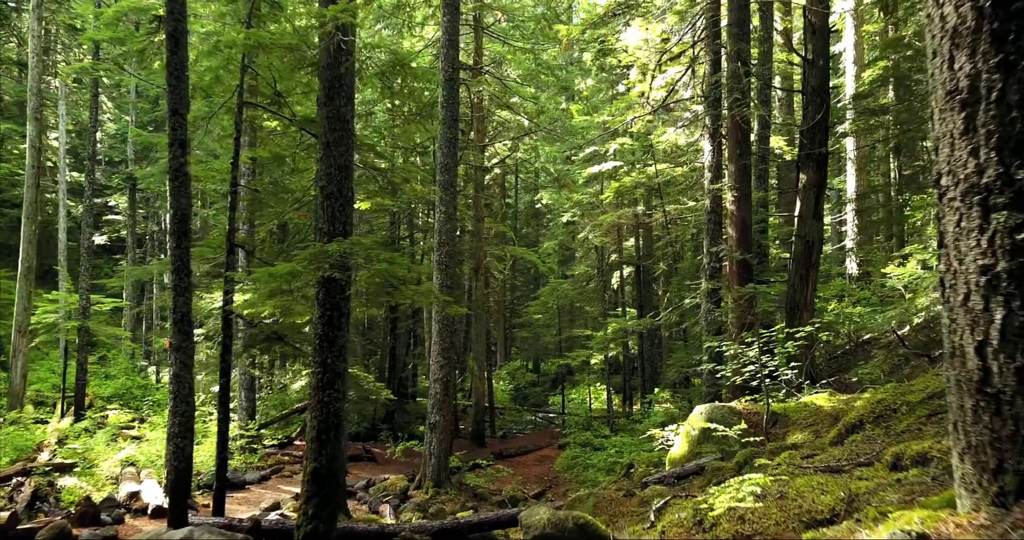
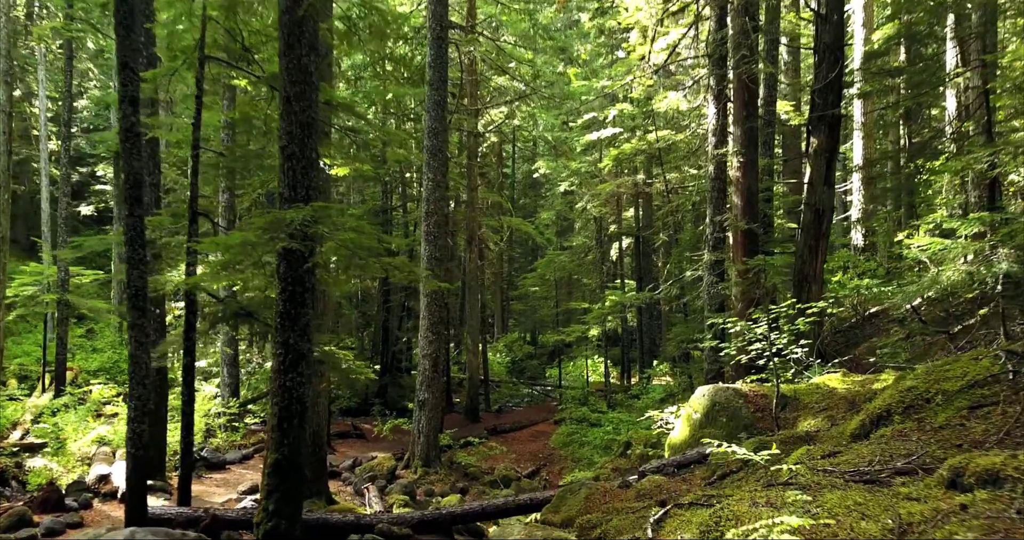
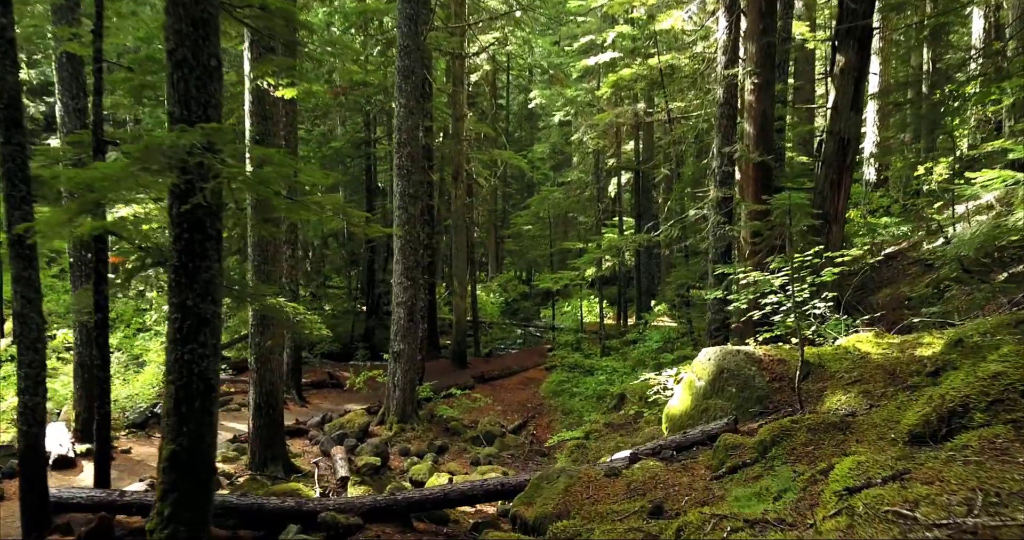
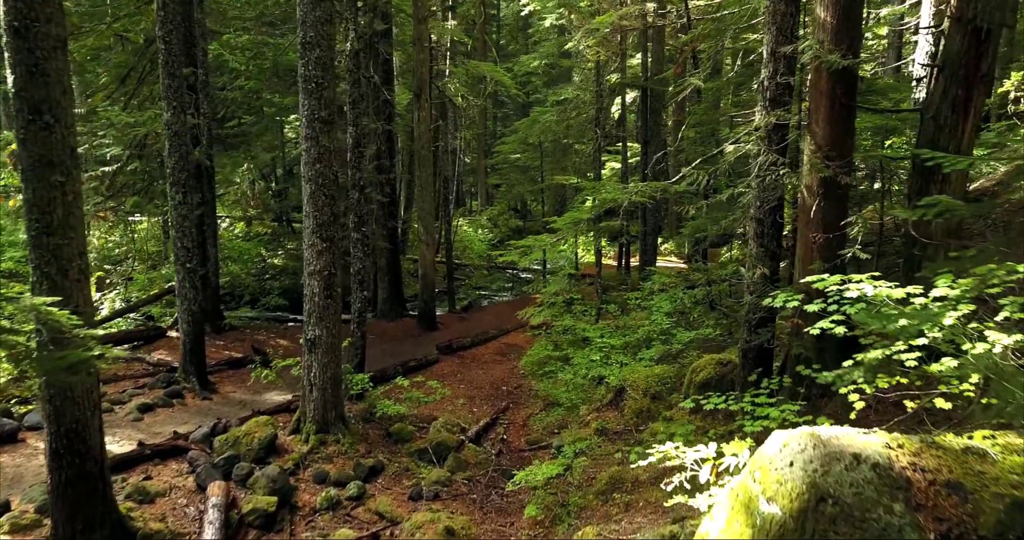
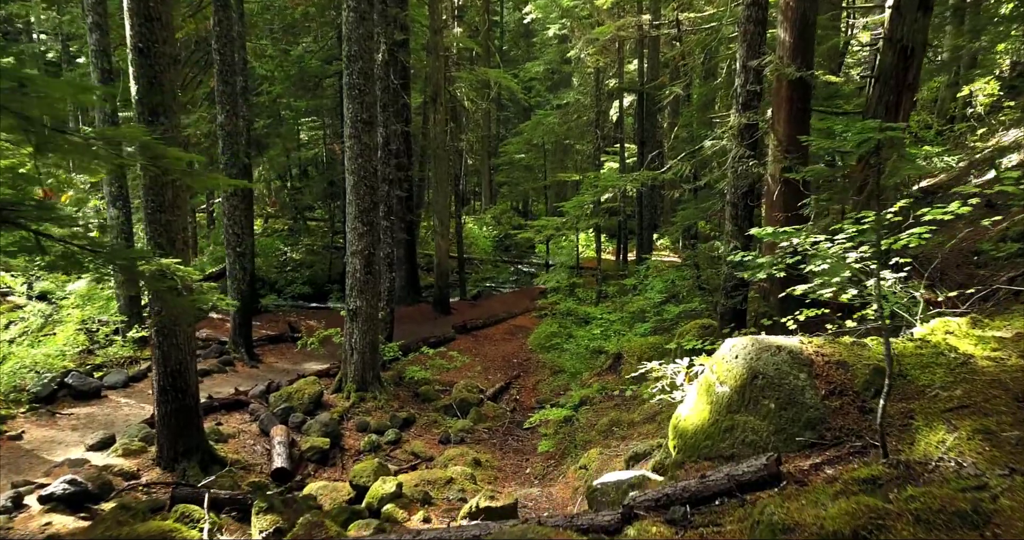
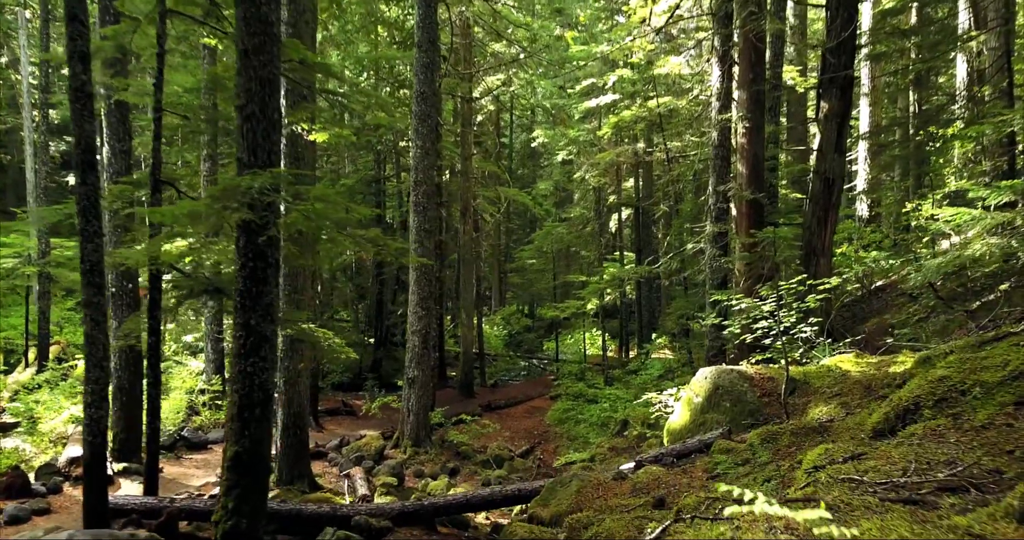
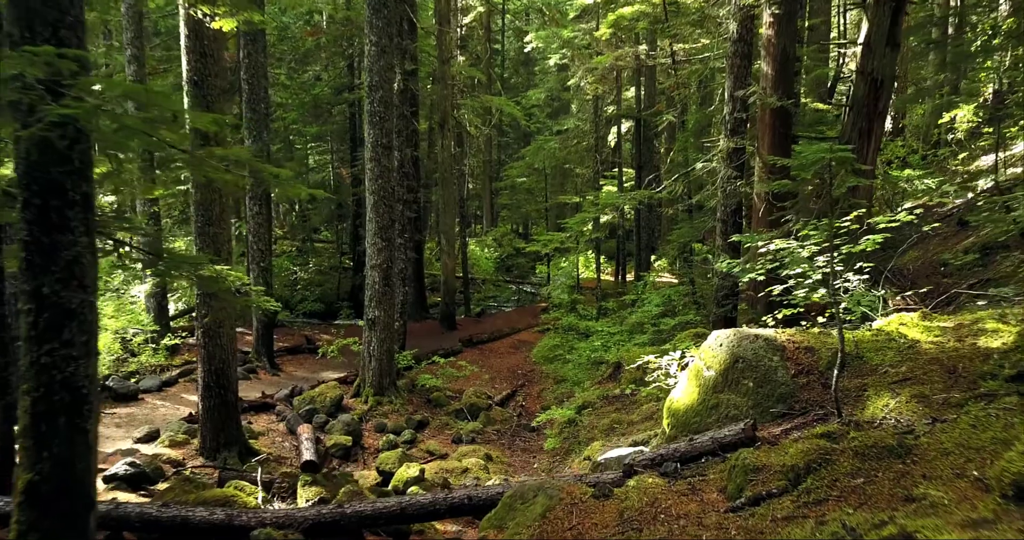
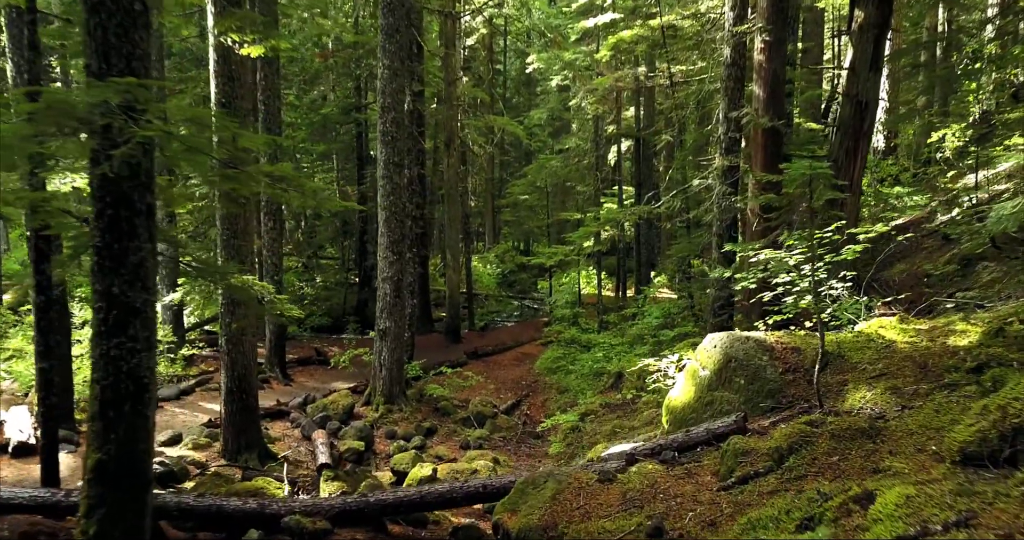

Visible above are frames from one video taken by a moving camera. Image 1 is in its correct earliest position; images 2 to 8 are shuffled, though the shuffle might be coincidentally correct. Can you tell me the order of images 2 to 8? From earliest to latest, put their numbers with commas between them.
2, 6, 3, 8, 7, 5, 4
